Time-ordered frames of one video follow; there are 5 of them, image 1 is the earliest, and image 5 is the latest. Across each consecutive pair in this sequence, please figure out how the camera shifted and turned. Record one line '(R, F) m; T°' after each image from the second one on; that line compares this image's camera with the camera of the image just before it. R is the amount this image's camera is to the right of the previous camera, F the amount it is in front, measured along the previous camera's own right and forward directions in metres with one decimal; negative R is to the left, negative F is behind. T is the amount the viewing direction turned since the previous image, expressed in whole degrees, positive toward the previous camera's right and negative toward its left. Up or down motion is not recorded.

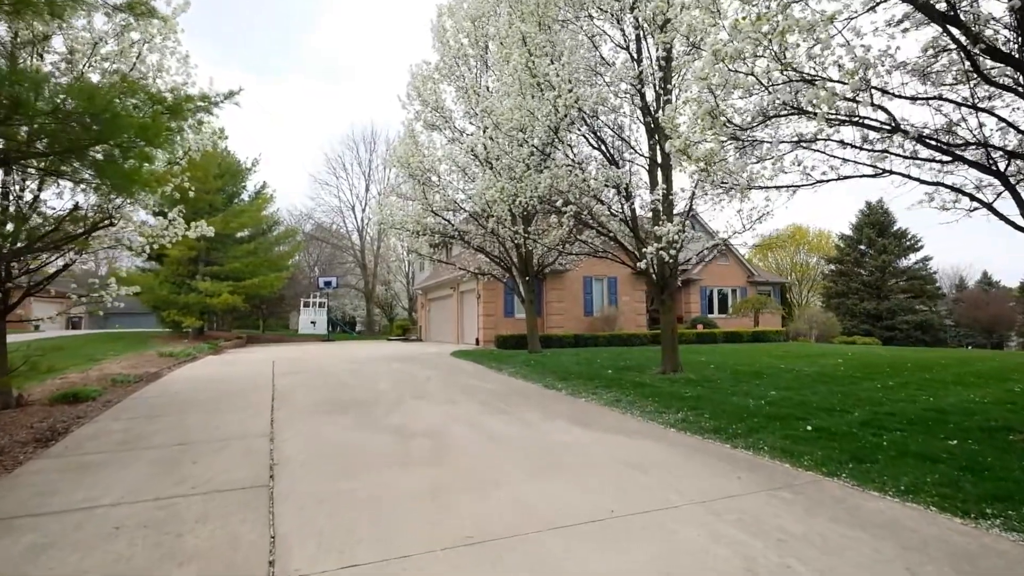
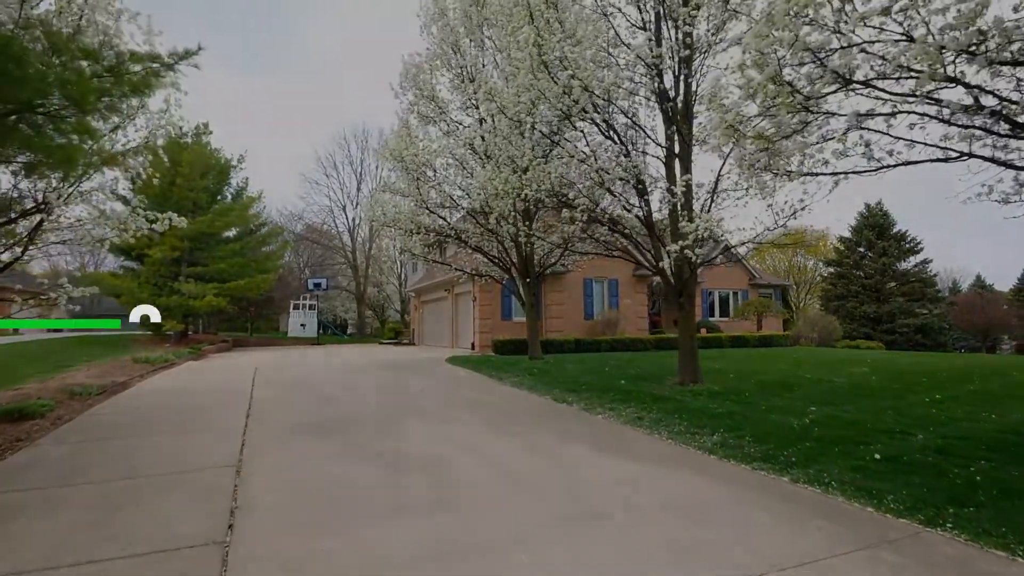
(-0.2, +1.0) m; +1°
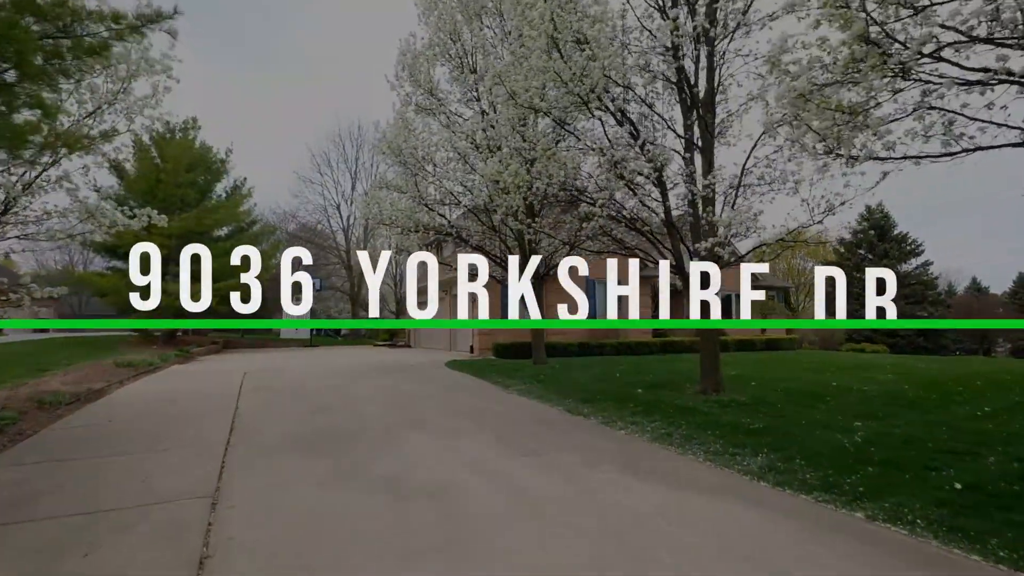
(-0.2, +0.7) m; +1°
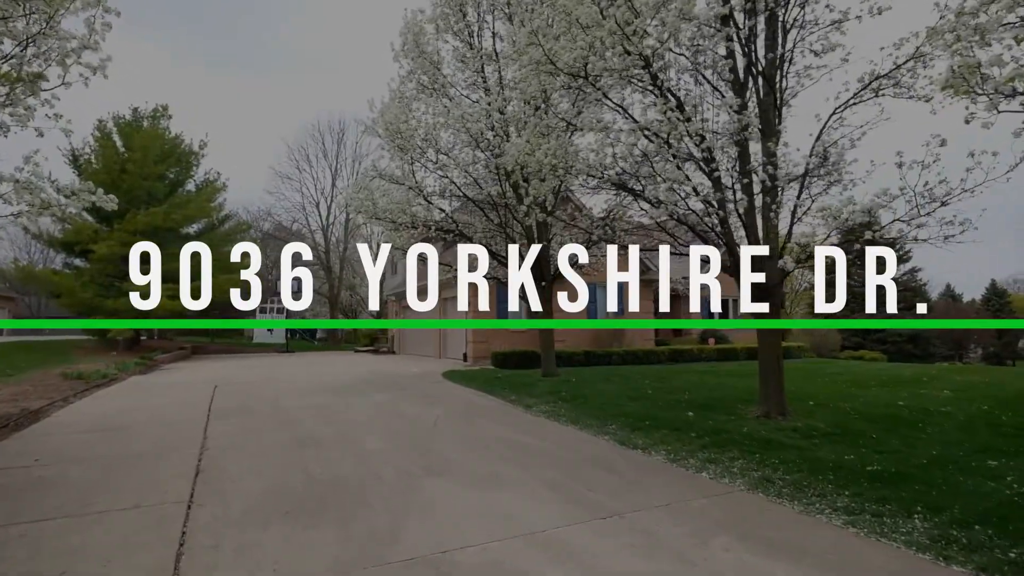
(-0.7, +1.5) m; +2°
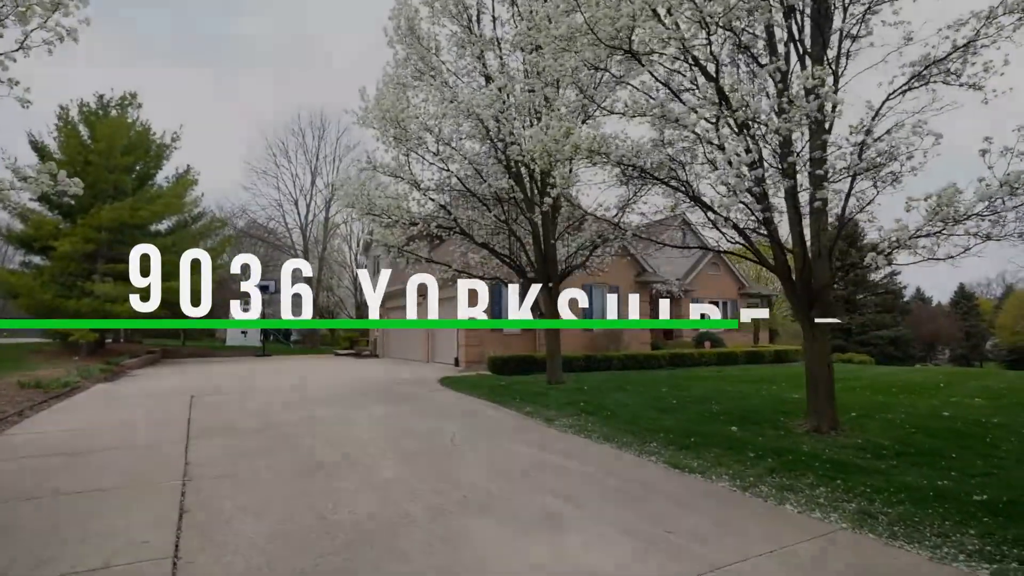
(-0.6, +0.9) m; +2°
